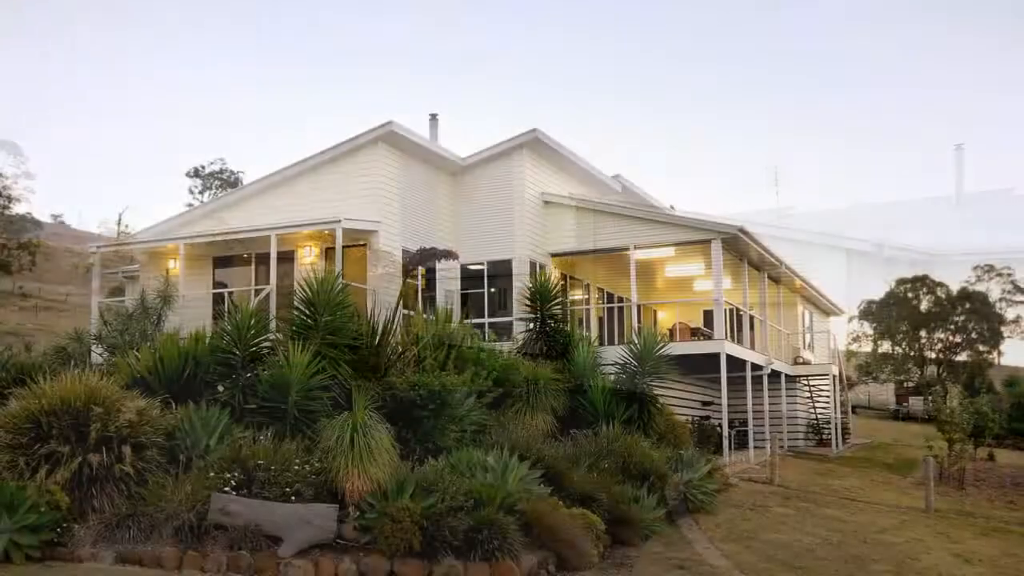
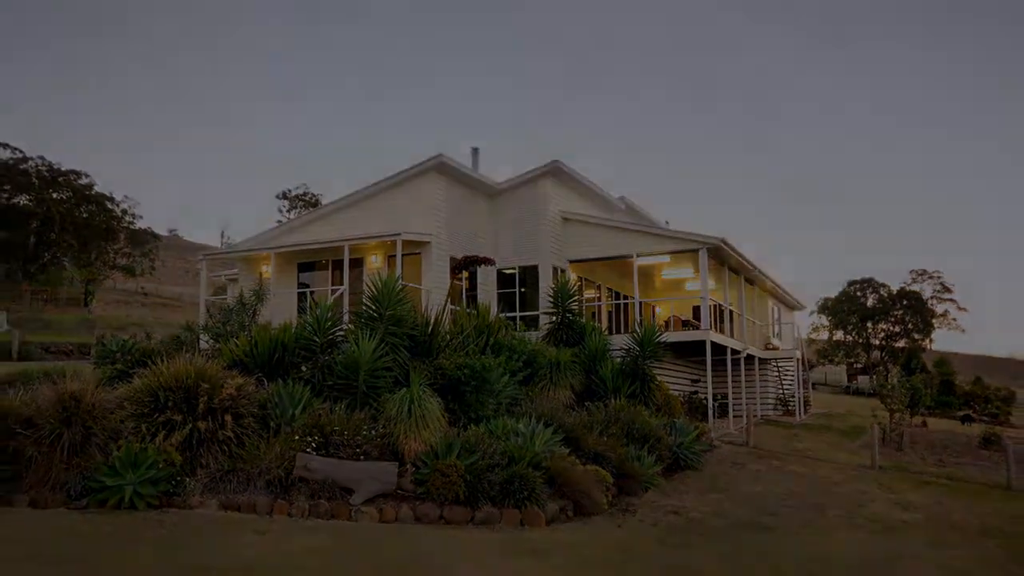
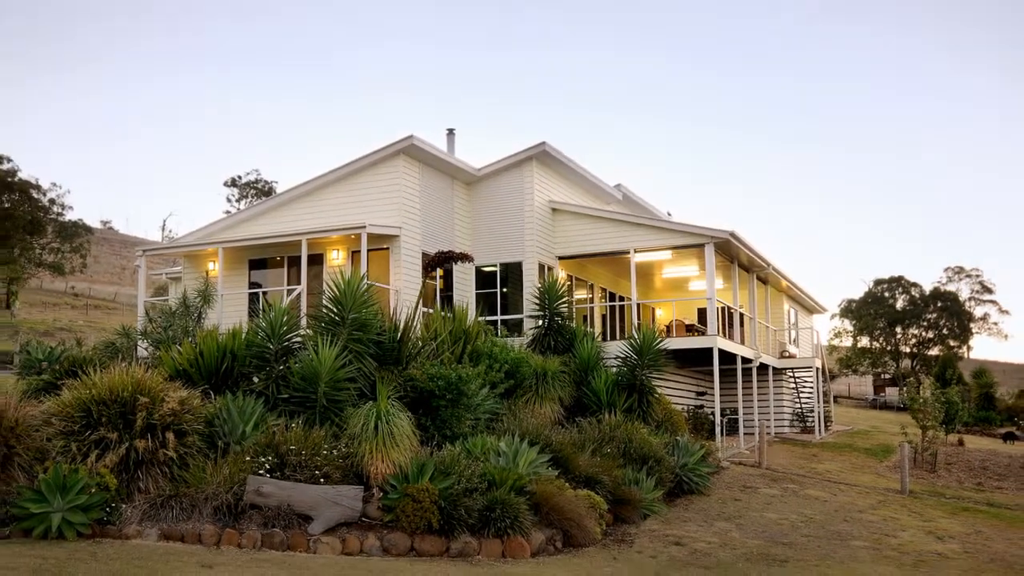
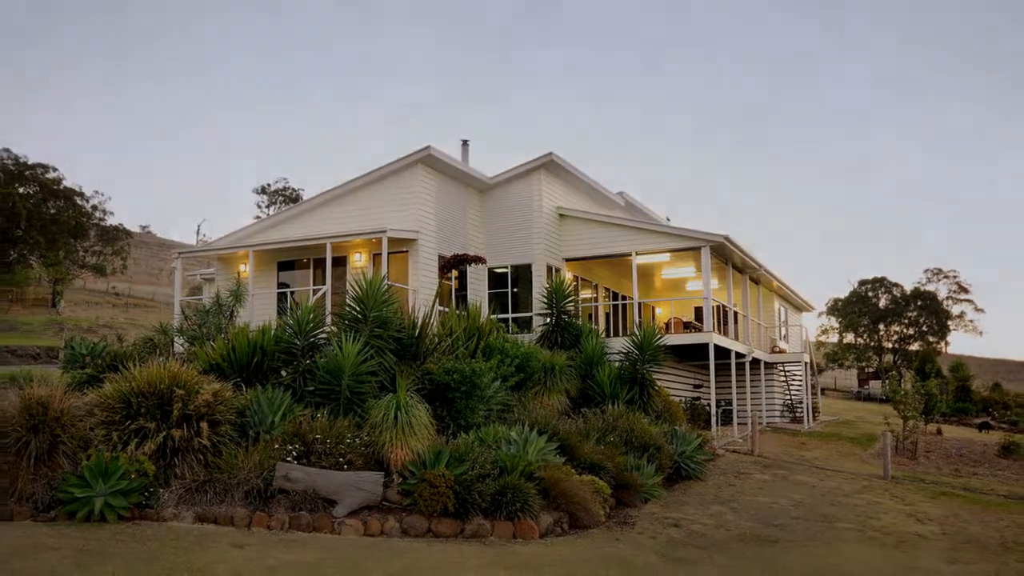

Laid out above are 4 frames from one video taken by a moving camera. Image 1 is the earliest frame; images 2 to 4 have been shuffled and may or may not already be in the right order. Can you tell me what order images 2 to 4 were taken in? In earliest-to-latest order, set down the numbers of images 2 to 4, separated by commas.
3, 4, 2
